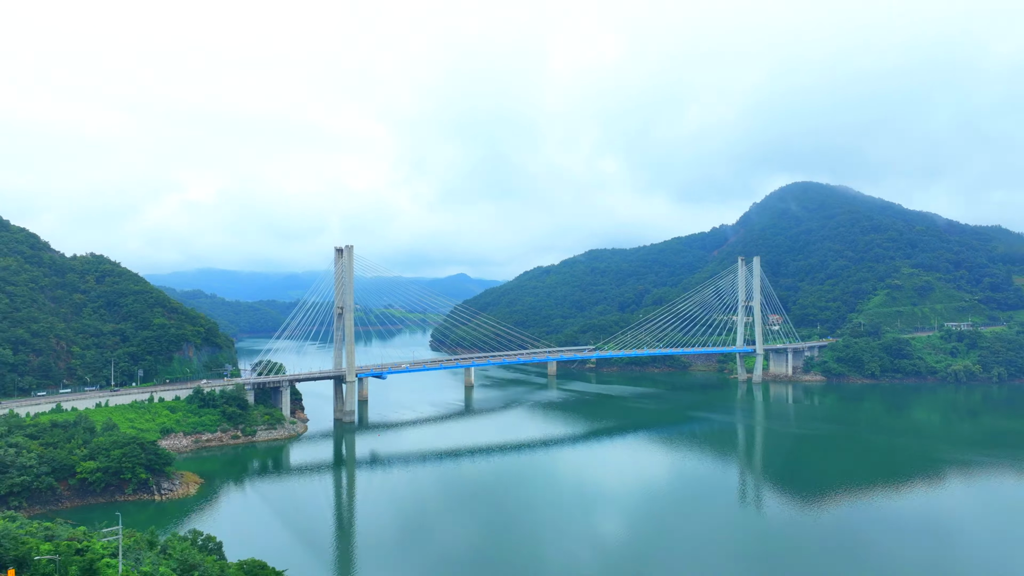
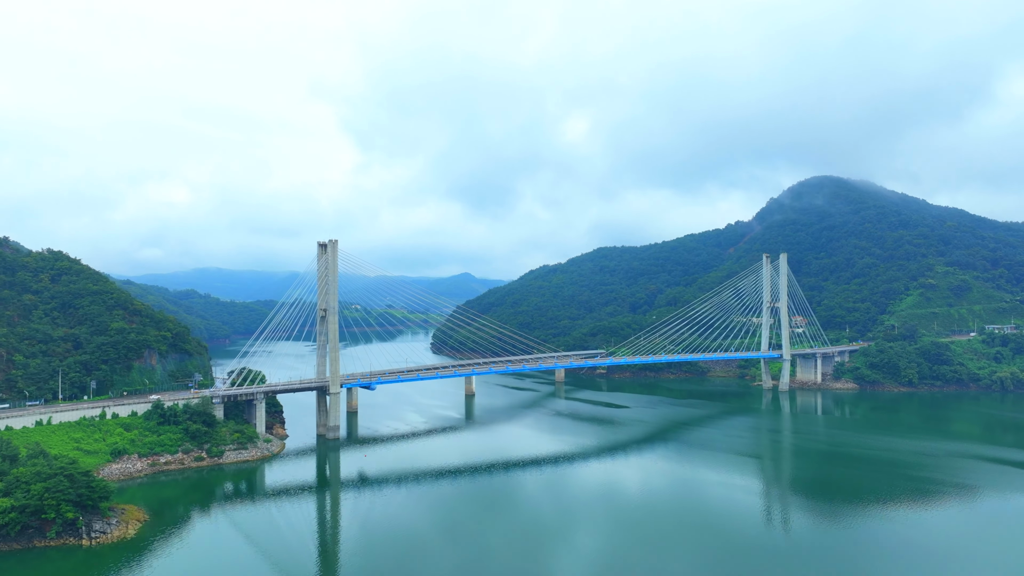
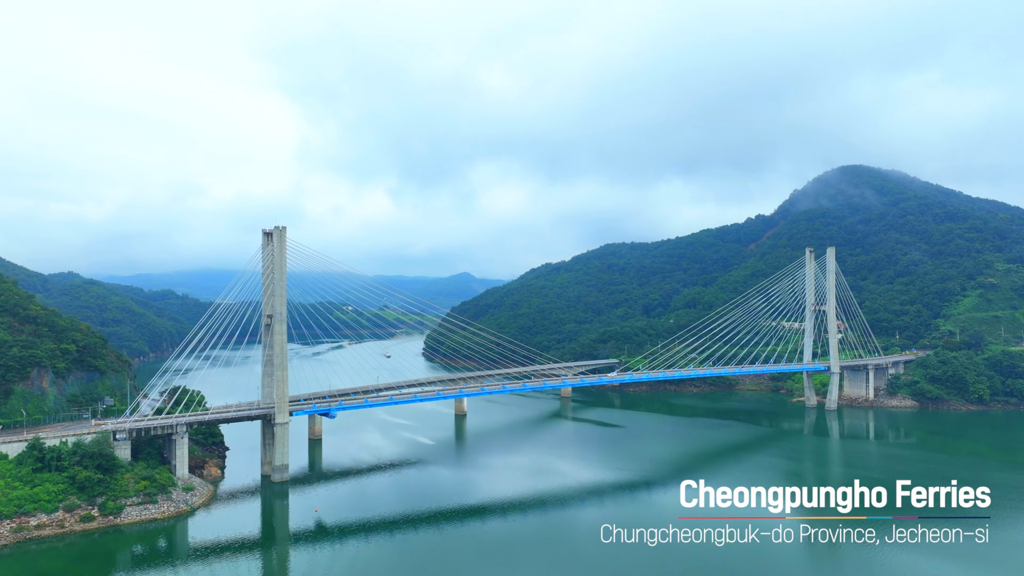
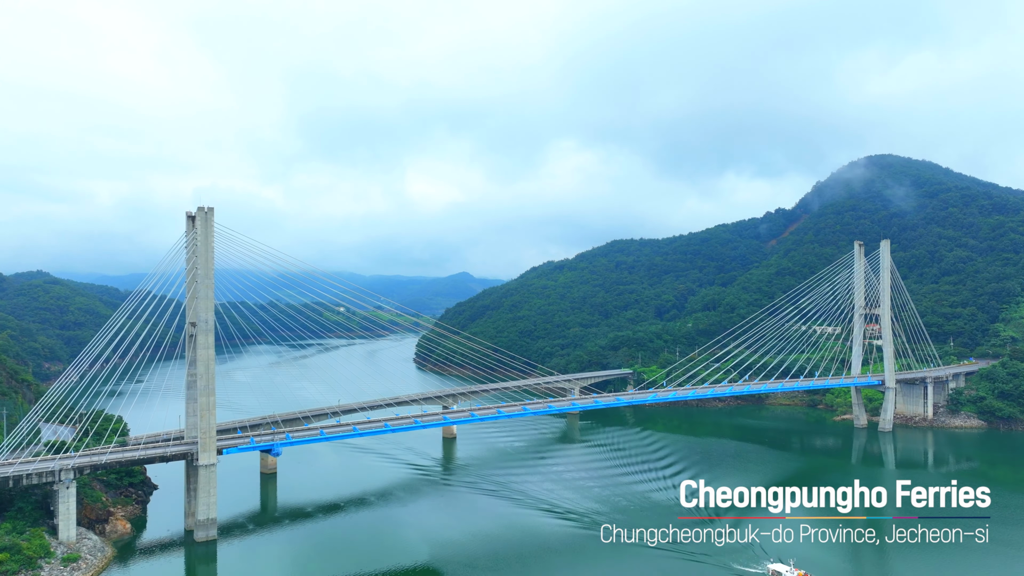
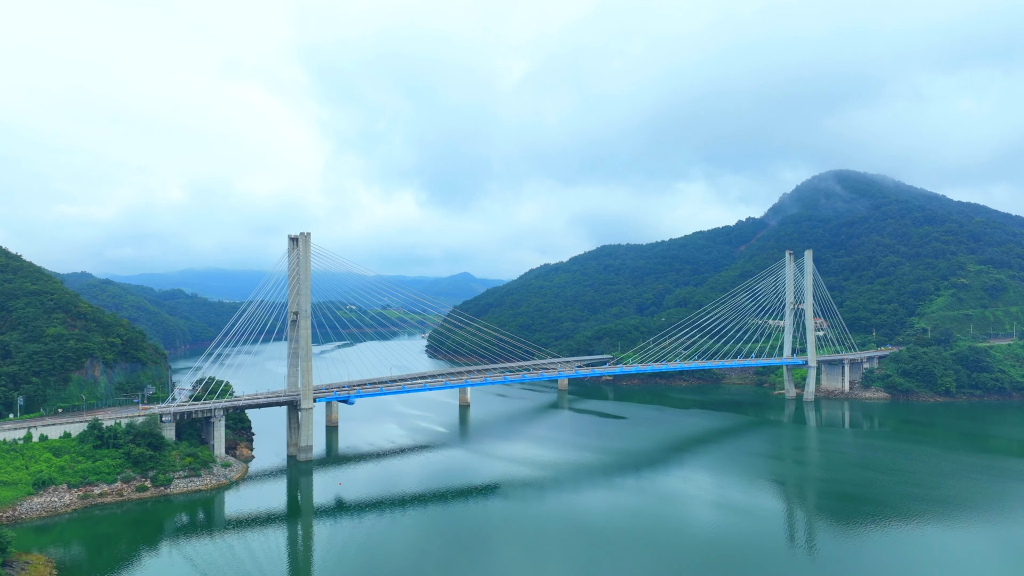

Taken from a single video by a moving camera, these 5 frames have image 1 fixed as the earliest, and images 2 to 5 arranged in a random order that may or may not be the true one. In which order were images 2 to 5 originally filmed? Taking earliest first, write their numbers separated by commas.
2, 5, 3, 4
